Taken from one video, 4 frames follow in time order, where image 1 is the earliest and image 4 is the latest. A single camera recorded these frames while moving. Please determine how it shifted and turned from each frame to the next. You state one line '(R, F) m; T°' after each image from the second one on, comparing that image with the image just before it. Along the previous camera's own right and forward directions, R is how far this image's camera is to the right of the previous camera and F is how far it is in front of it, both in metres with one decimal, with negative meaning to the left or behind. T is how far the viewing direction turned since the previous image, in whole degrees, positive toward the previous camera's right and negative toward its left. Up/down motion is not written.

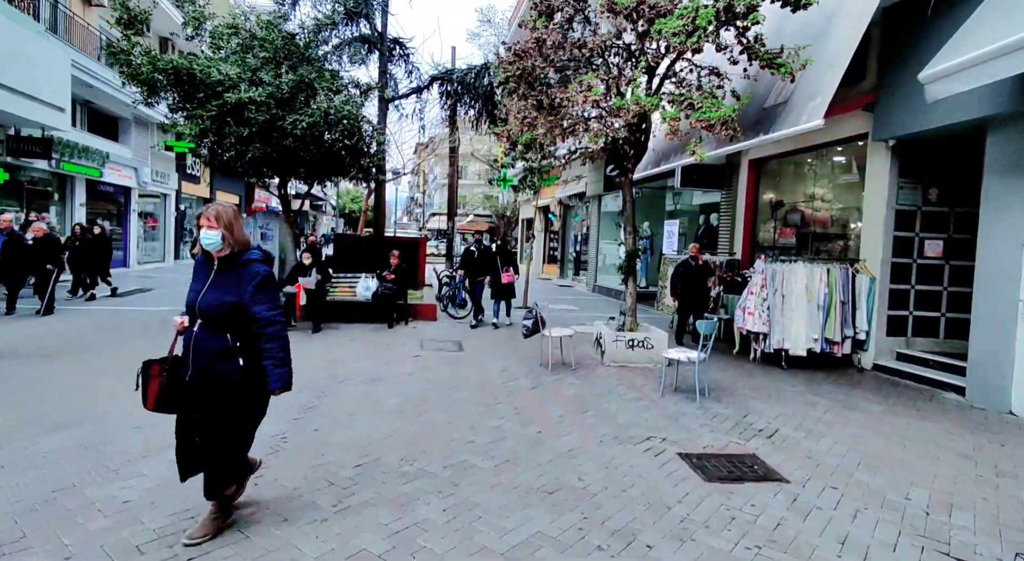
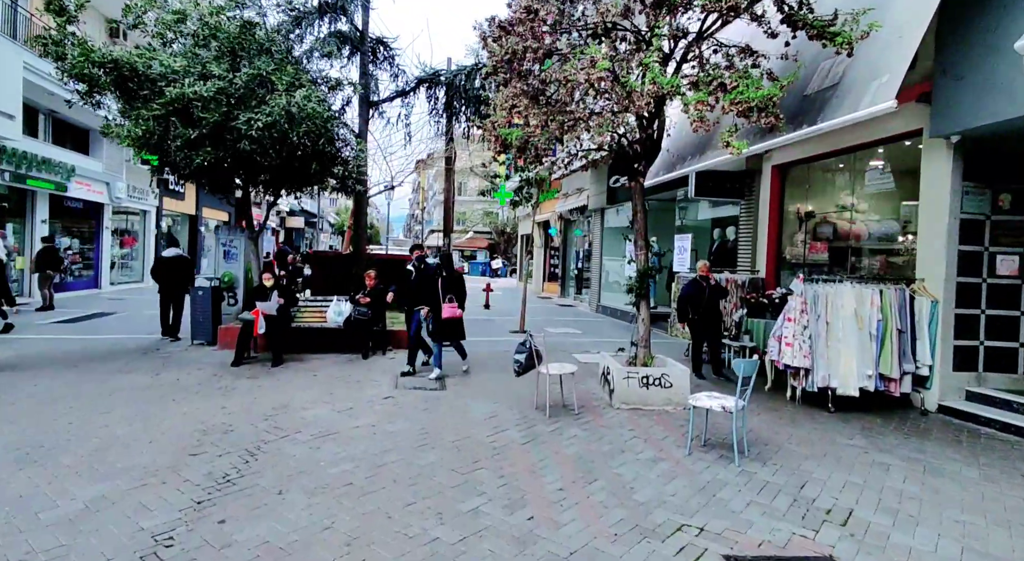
(+0.1, +1.3) m; 0°
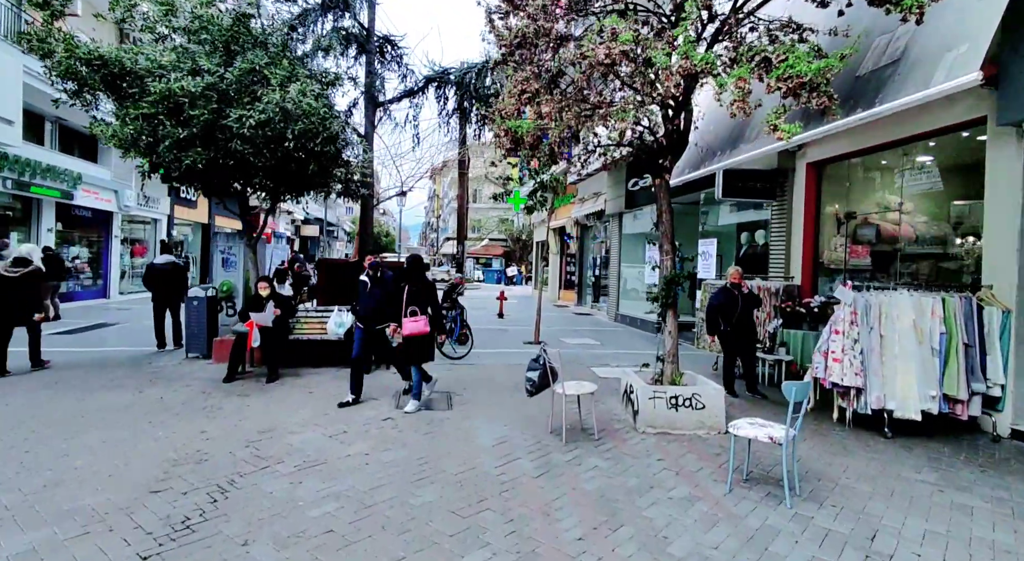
(0.0, +0.7) m; -2°
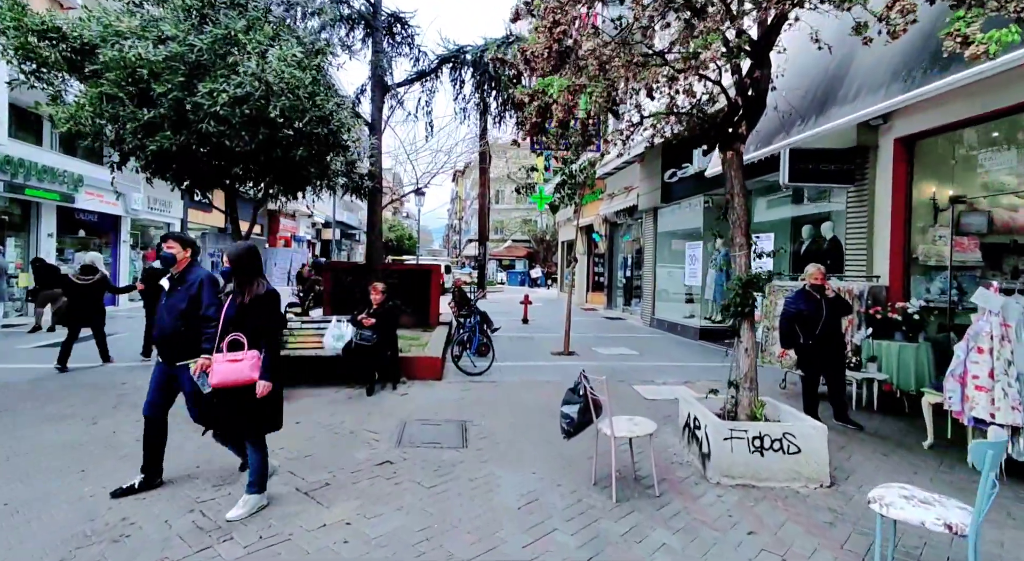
(0.0, +1.3) m; -2°
